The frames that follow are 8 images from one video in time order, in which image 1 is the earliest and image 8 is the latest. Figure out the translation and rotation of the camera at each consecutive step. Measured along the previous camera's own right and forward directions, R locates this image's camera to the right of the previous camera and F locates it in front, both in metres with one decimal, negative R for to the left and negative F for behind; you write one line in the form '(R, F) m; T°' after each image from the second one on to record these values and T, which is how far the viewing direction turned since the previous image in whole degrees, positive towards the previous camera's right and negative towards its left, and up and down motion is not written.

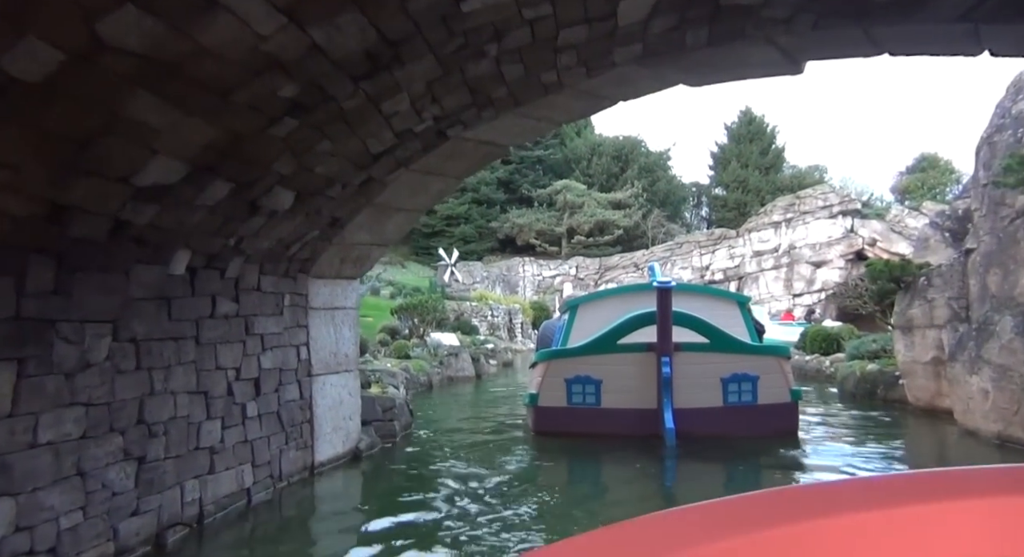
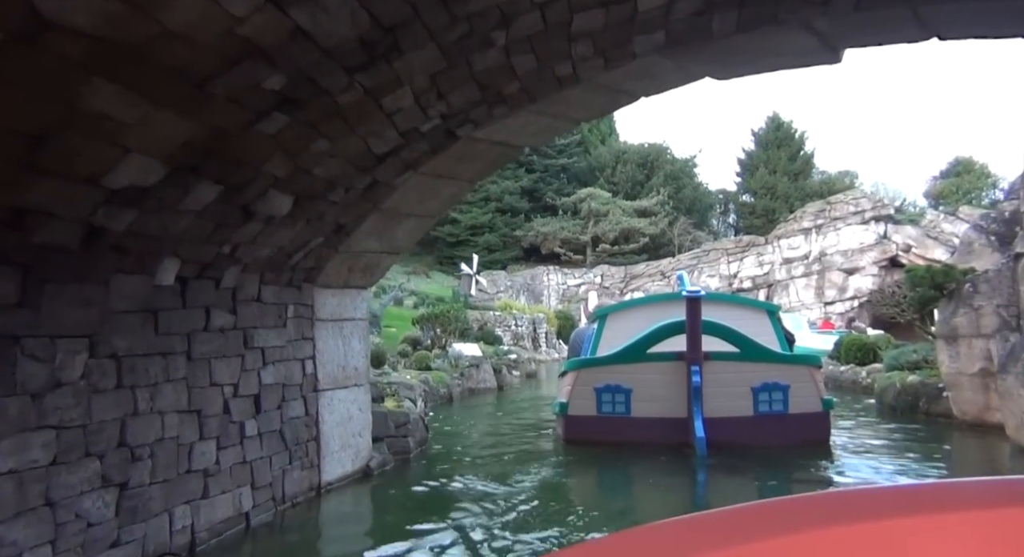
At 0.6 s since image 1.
(+0.1, +0.3) m; -2°
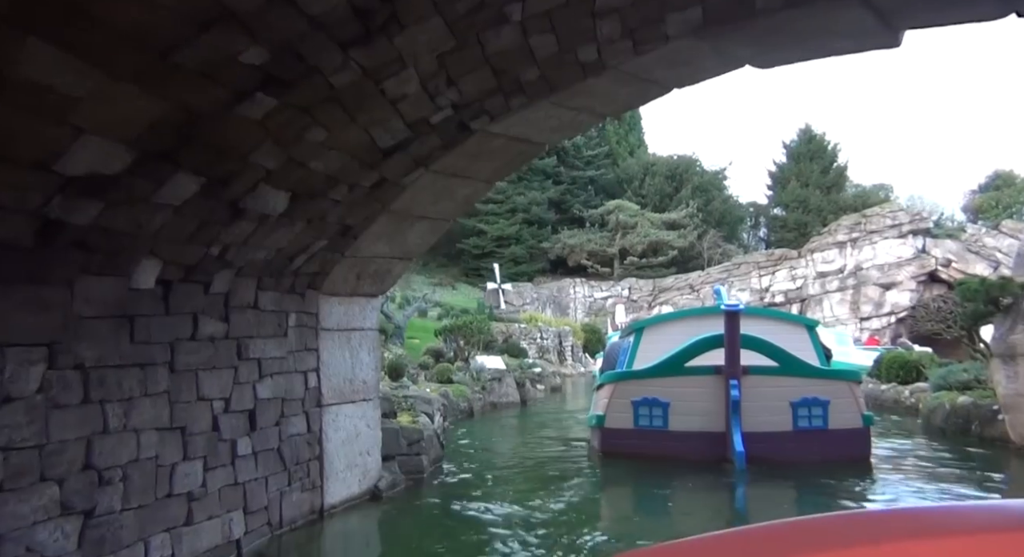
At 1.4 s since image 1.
(0.0, +0.4) m; -2°
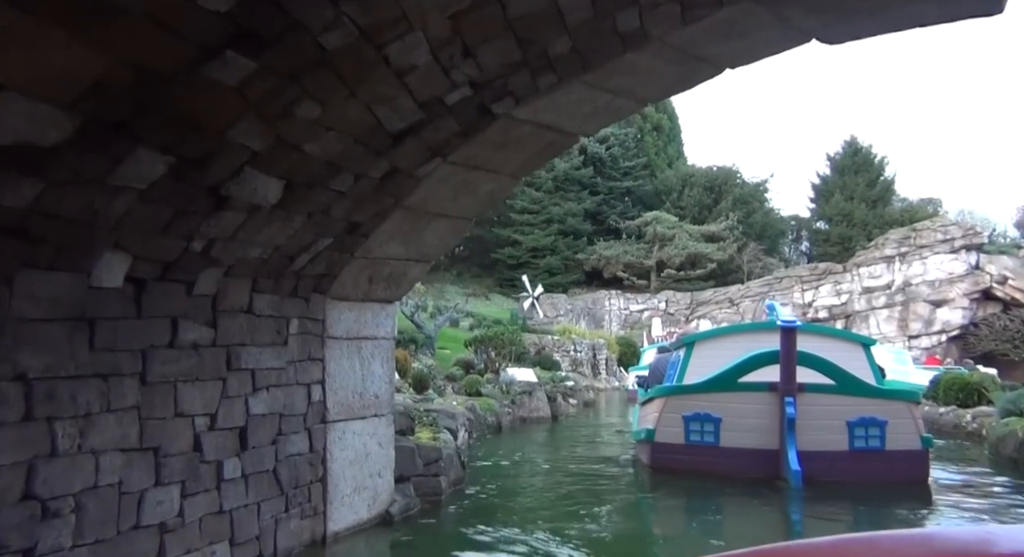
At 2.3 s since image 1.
(0.0, +0.6) m; -2°
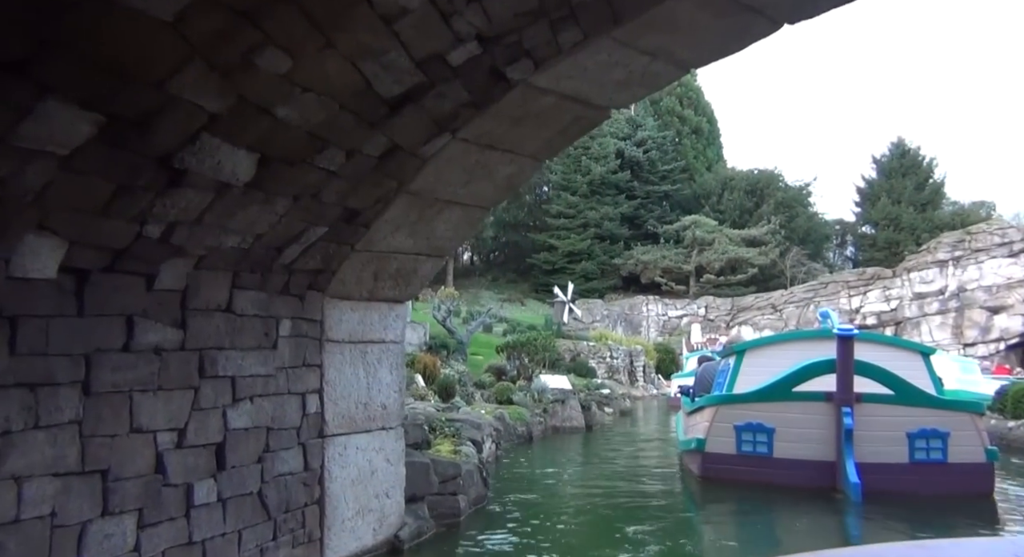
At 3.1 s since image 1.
(+0.1, +0.6) m; -3°
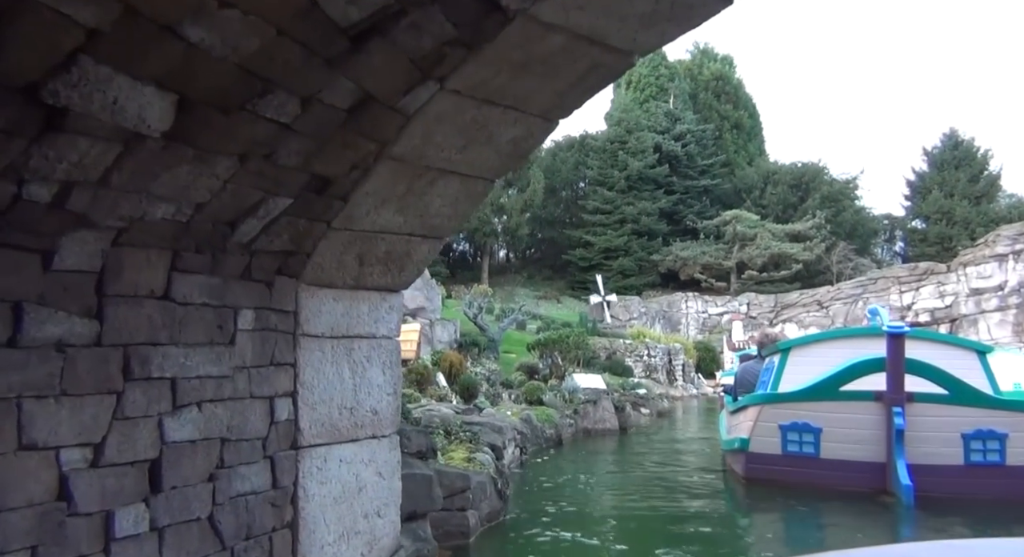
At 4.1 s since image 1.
(+0.1, +0.7) m; -3°
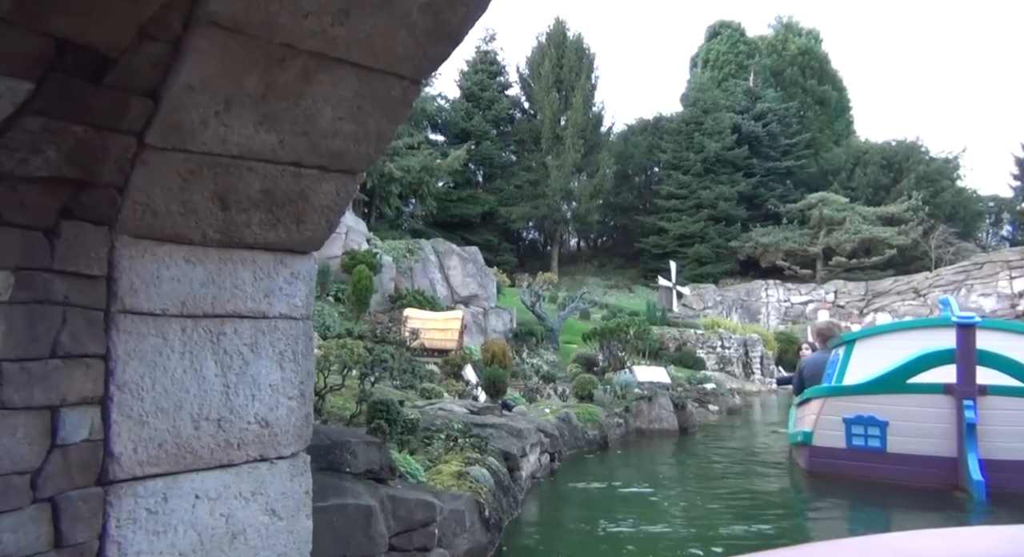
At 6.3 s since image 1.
(+0.4, +1.4) m; -5°
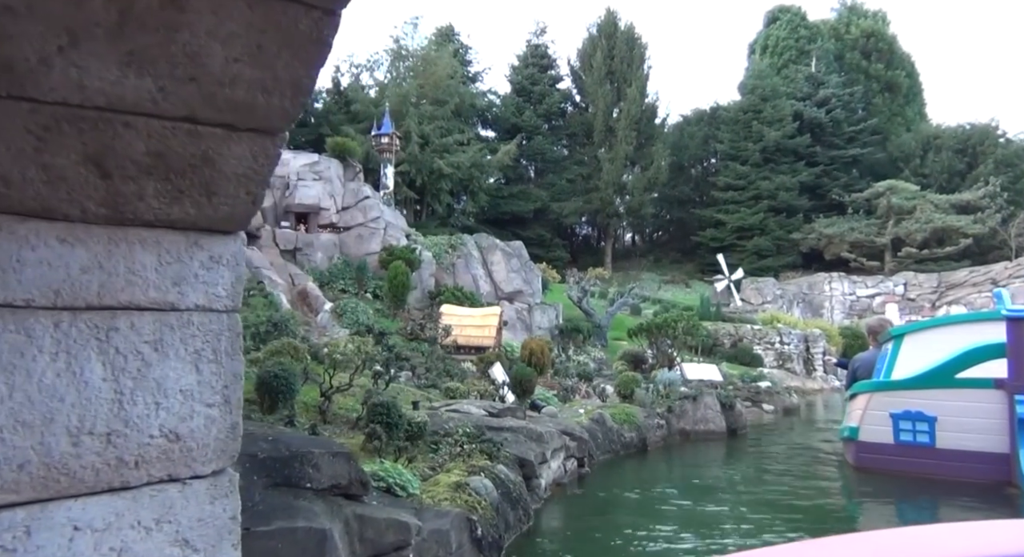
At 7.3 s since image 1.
(+0.3, +0.6) m; -4°
